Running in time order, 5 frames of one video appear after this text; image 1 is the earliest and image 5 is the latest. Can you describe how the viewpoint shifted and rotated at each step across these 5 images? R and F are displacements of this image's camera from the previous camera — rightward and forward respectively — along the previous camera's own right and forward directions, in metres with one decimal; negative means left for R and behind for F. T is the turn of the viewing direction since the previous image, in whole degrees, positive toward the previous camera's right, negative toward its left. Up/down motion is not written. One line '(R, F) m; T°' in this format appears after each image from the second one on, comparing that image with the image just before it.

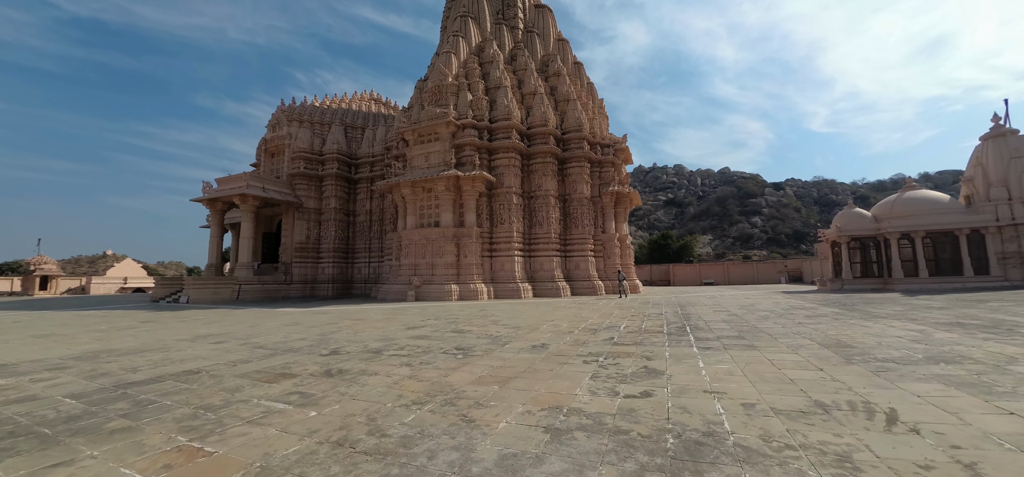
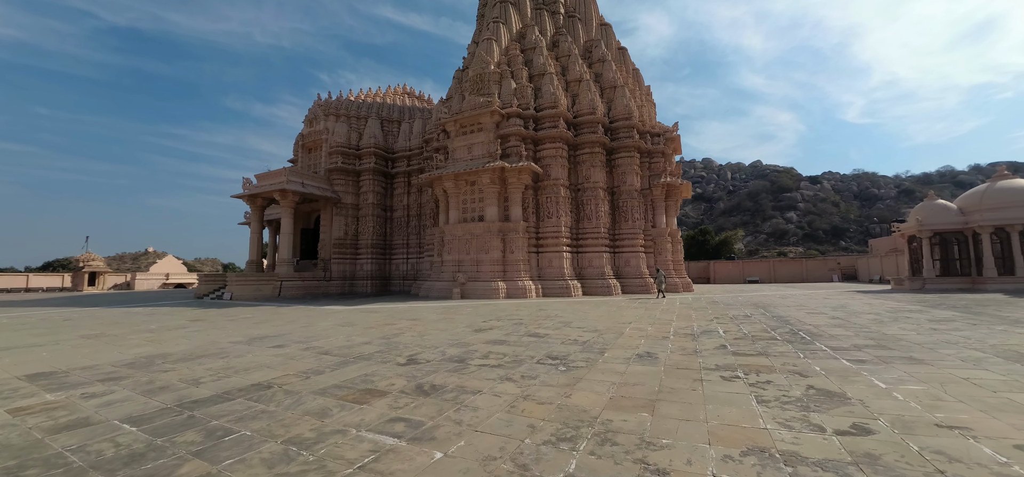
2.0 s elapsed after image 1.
(-1.0, +0.8) m; -3°
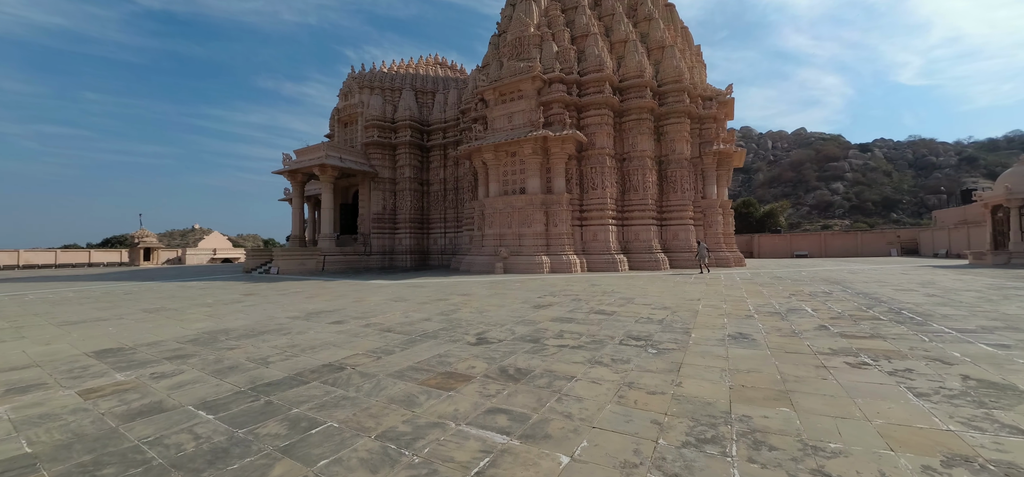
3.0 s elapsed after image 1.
(-0.6, +0.5) m; -4°
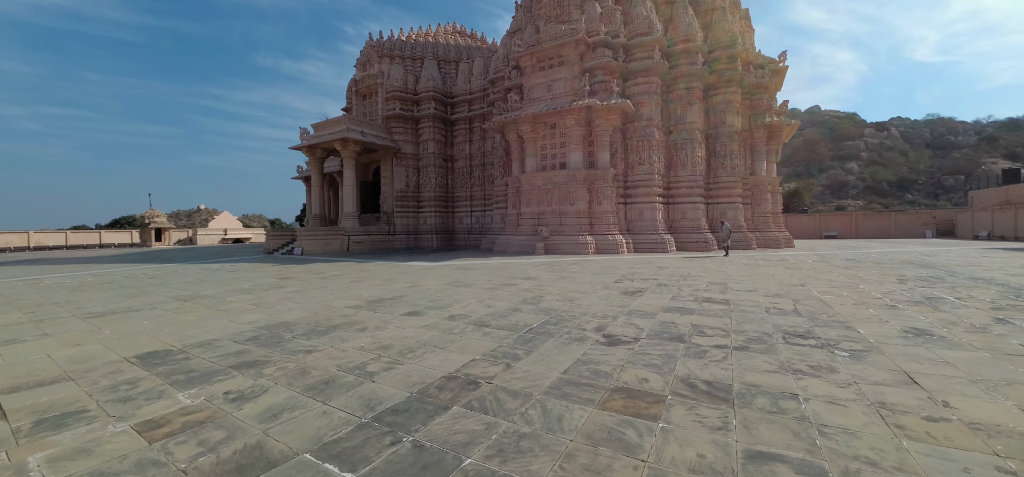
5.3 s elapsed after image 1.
(-1.2, +0.9) m; 0°
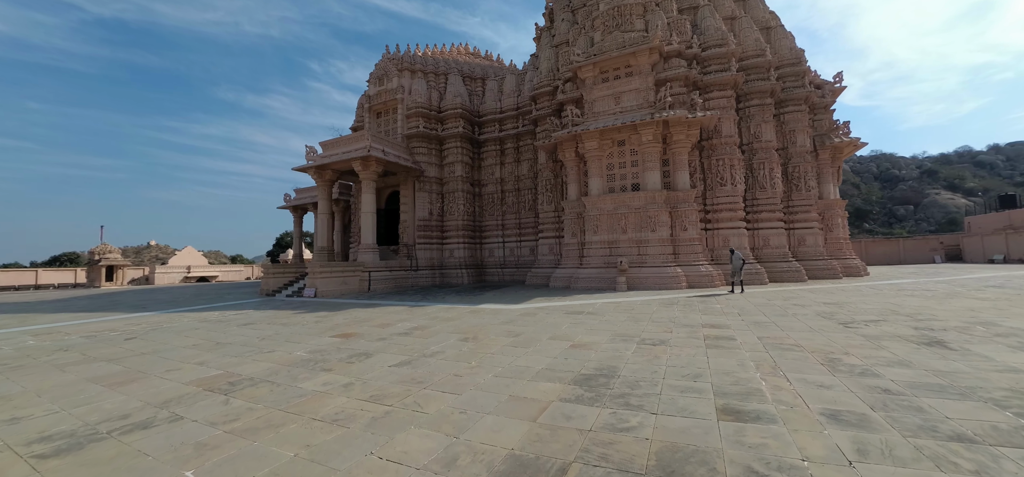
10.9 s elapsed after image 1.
(-2.6, +2.2) m; +4°
